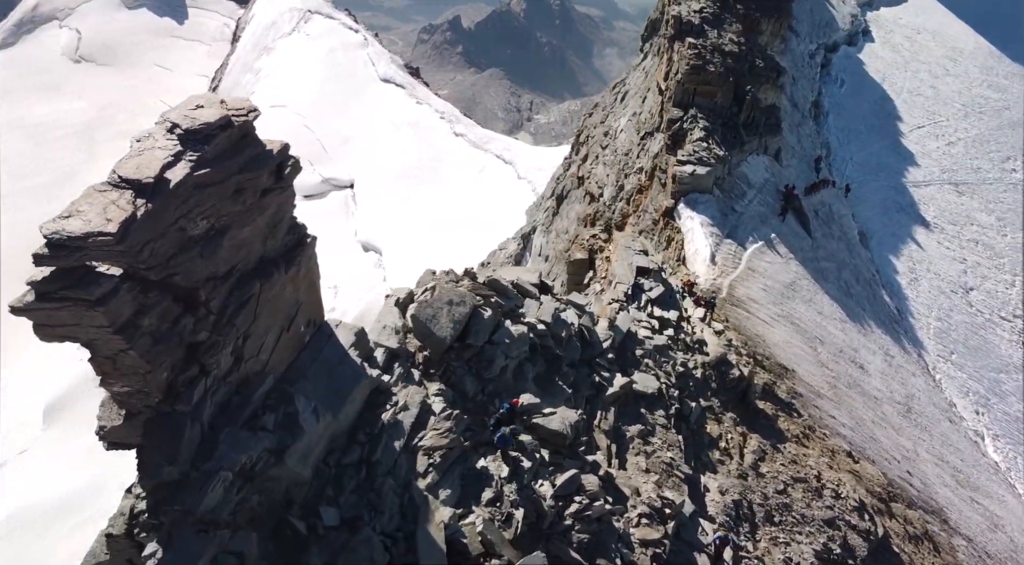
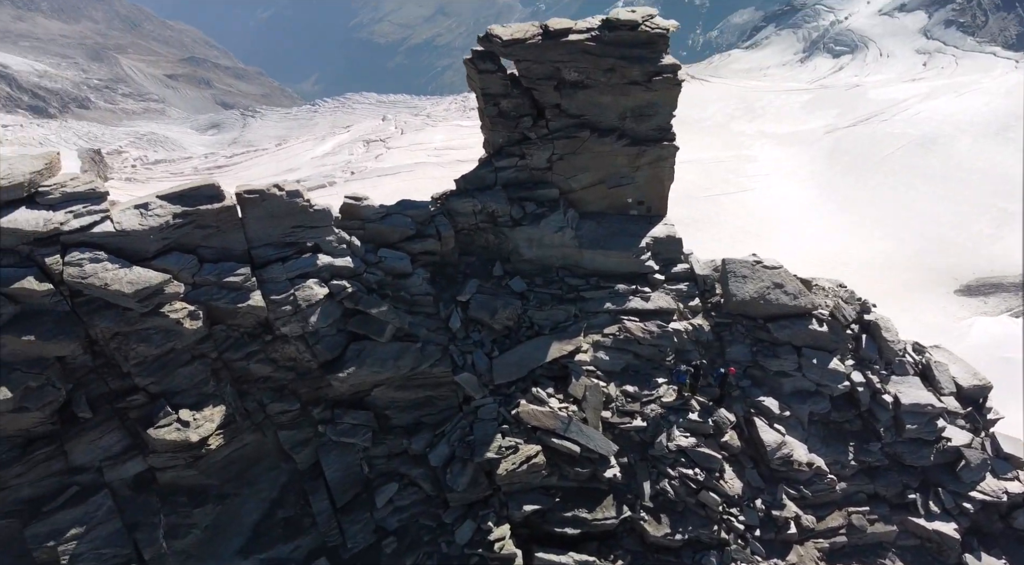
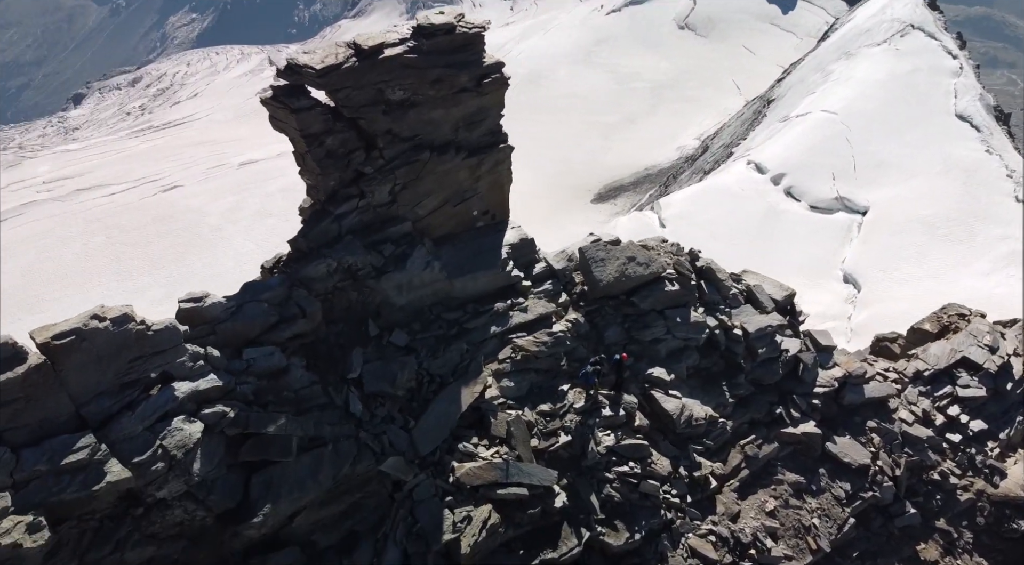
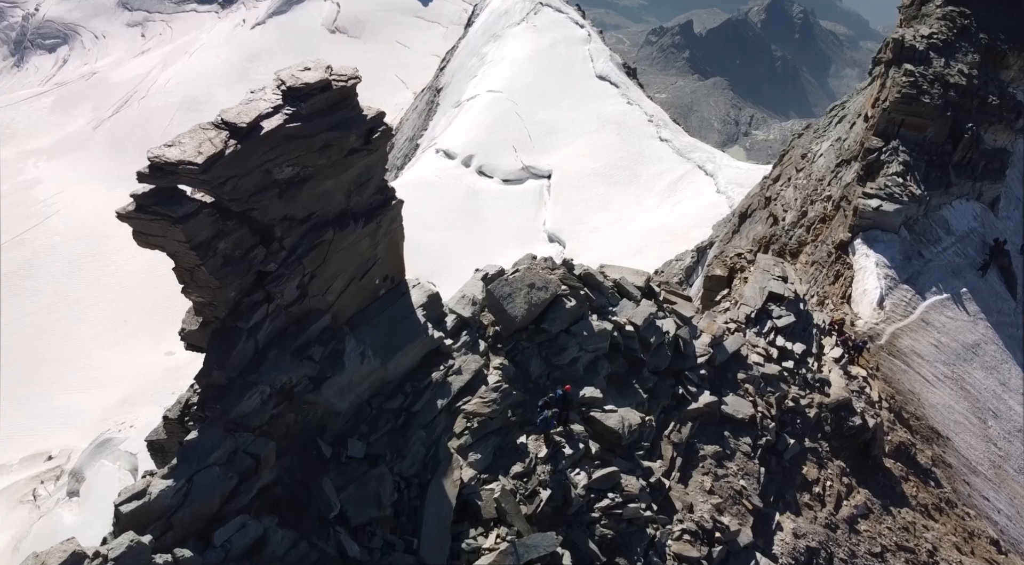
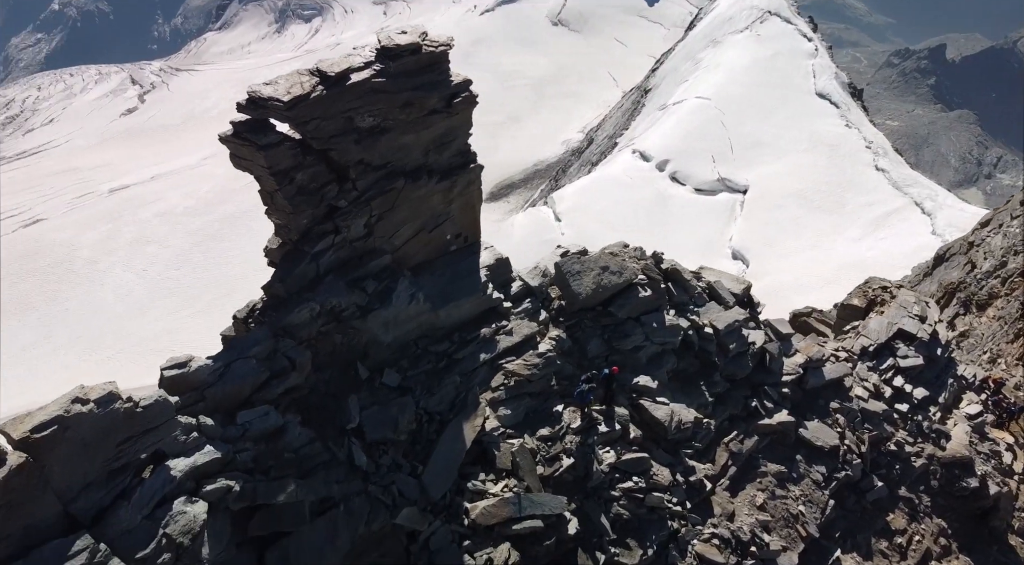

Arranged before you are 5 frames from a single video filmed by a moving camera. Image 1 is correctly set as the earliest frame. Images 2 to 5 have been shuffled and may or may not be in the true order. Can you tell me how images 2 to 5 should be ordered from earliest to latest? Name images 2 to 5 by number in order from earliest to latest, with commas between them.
4, 5, 3, 2
